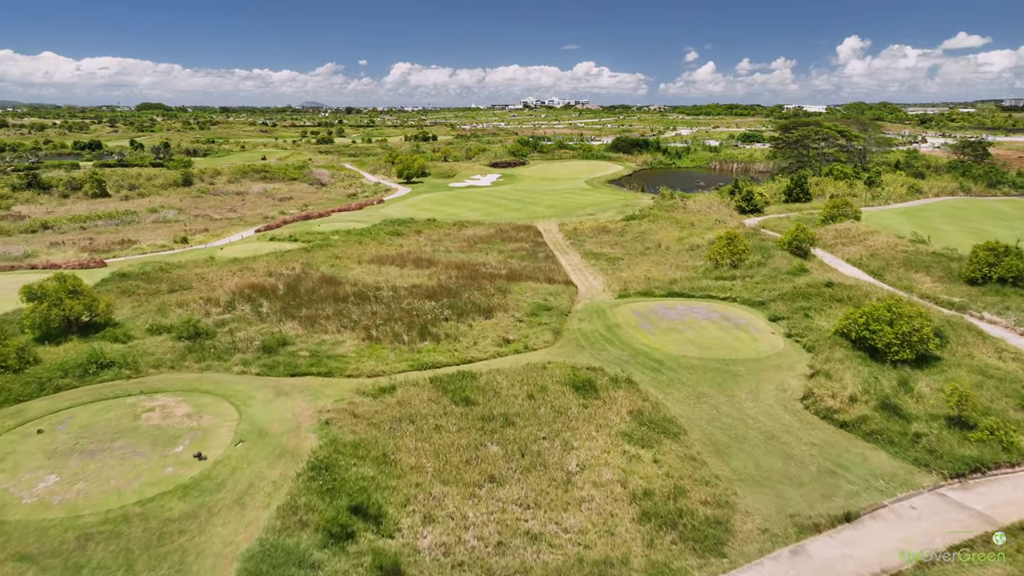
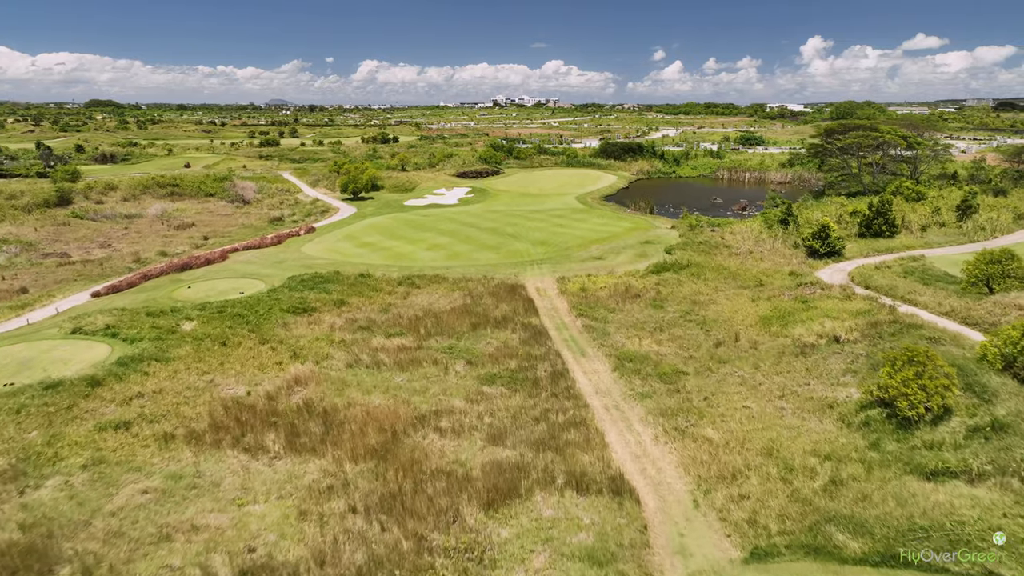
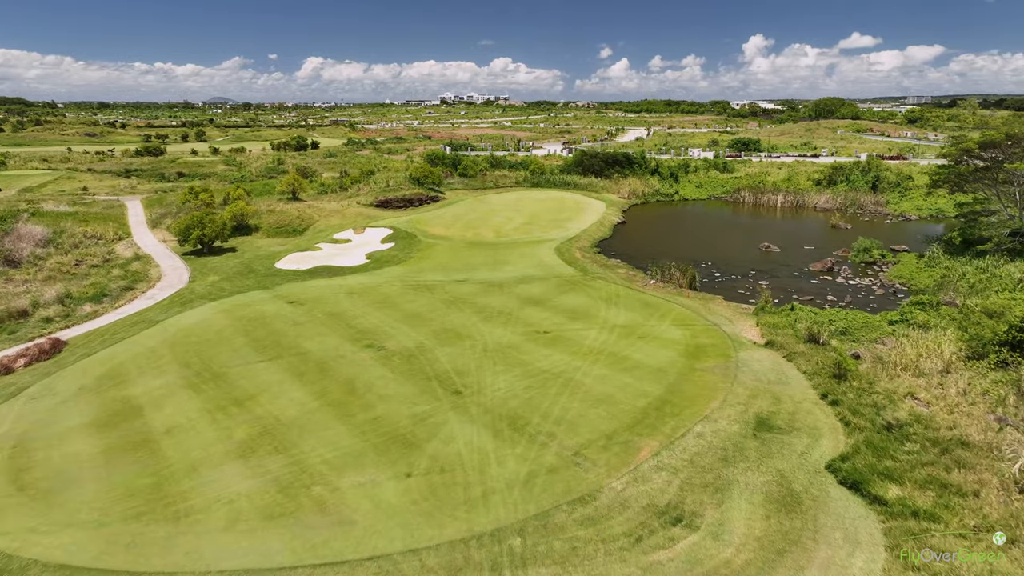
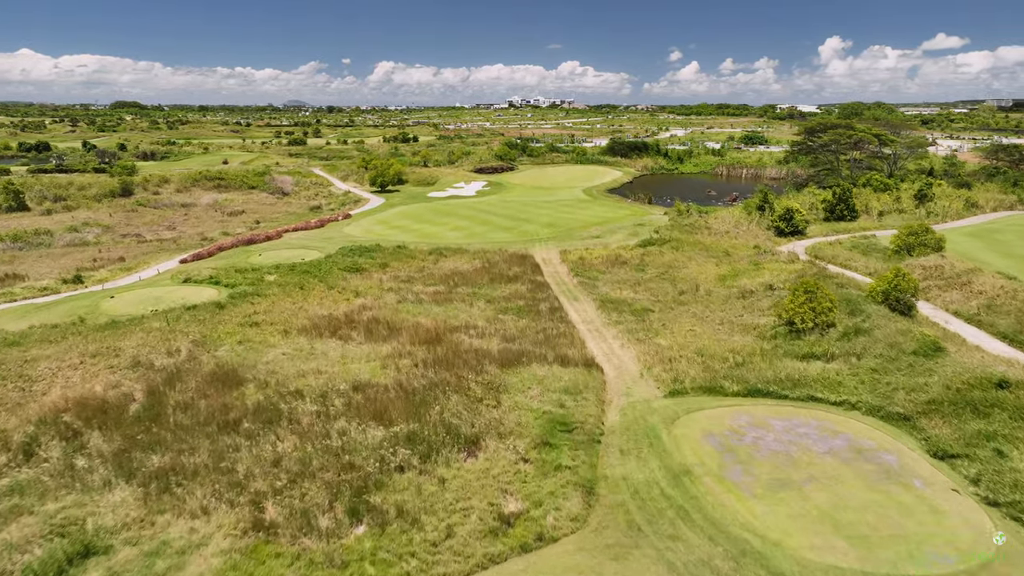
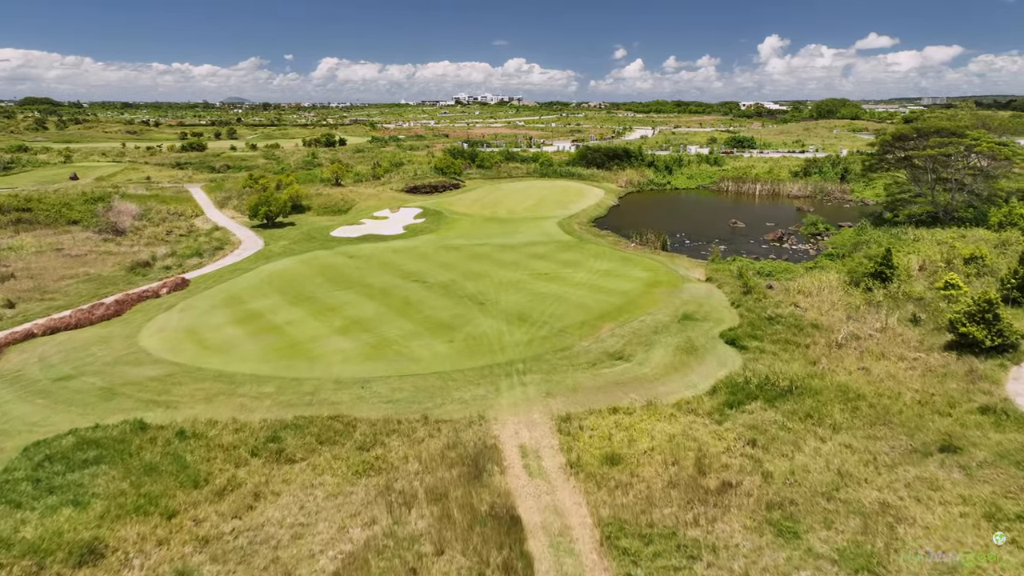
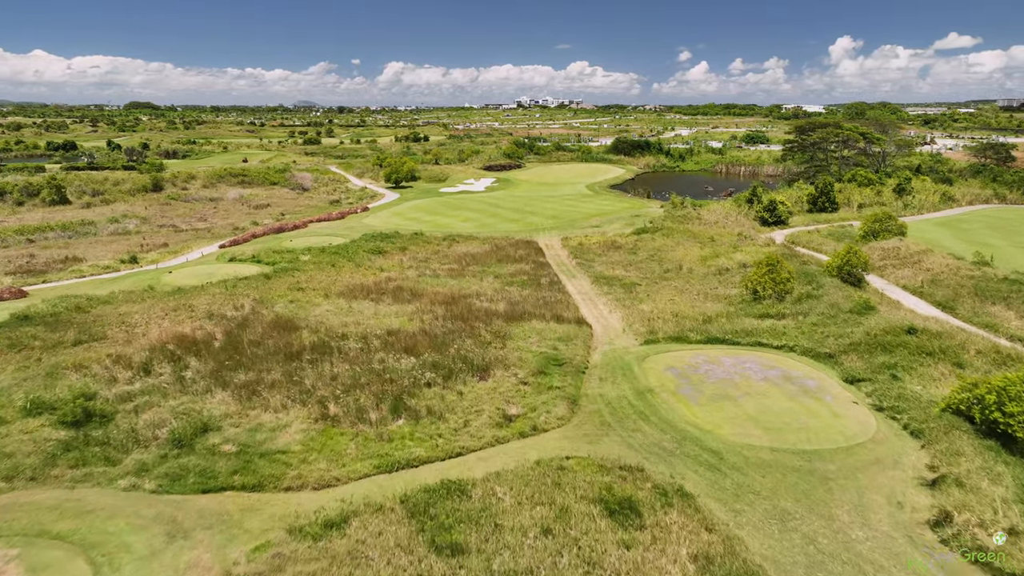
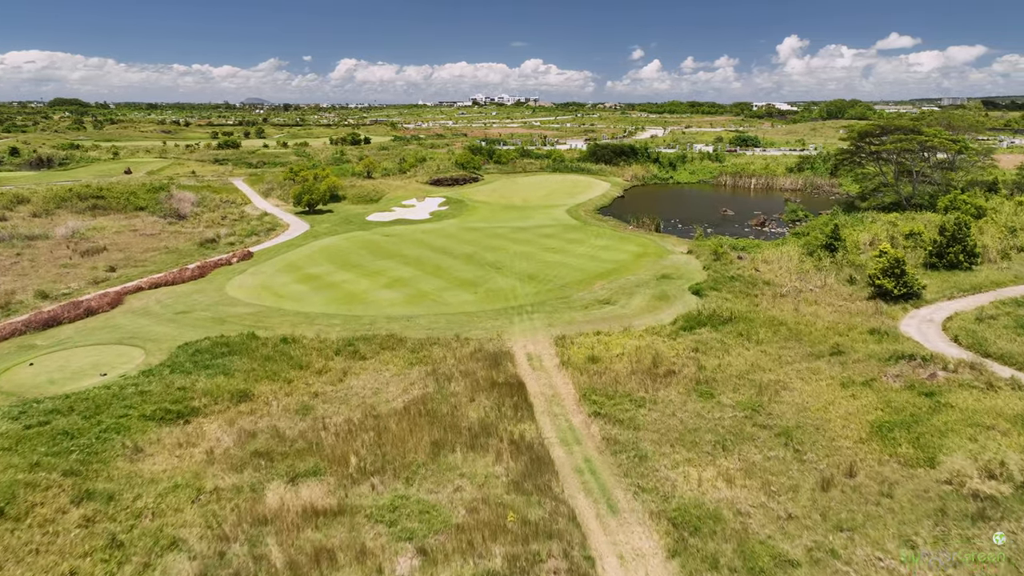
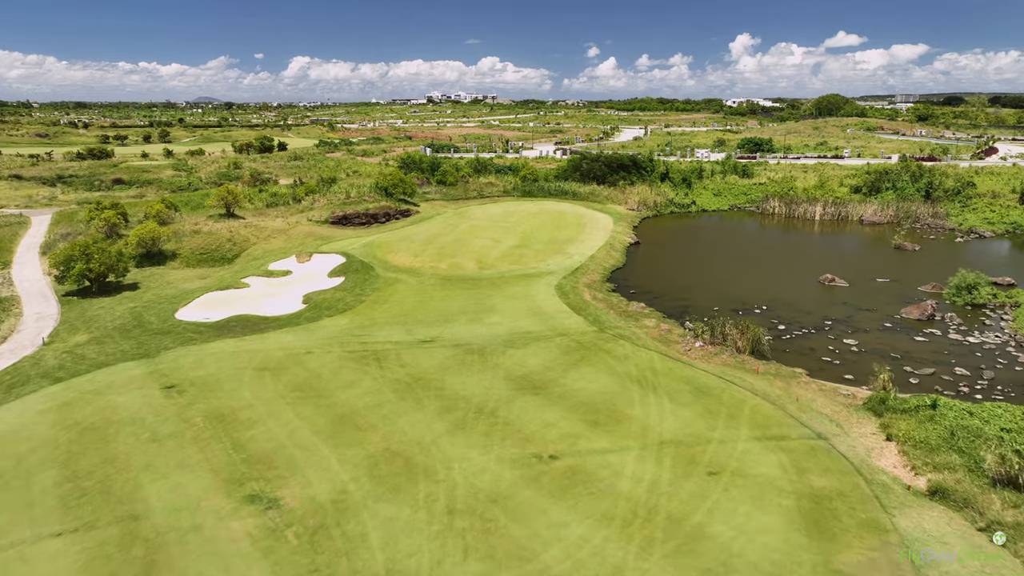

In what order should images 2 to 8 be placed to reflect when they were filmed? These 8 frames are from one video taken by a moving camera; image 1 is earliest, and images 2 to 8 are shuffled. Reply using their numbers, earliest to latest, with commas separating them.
6, 4, 2, 7, 5, 3, 8
